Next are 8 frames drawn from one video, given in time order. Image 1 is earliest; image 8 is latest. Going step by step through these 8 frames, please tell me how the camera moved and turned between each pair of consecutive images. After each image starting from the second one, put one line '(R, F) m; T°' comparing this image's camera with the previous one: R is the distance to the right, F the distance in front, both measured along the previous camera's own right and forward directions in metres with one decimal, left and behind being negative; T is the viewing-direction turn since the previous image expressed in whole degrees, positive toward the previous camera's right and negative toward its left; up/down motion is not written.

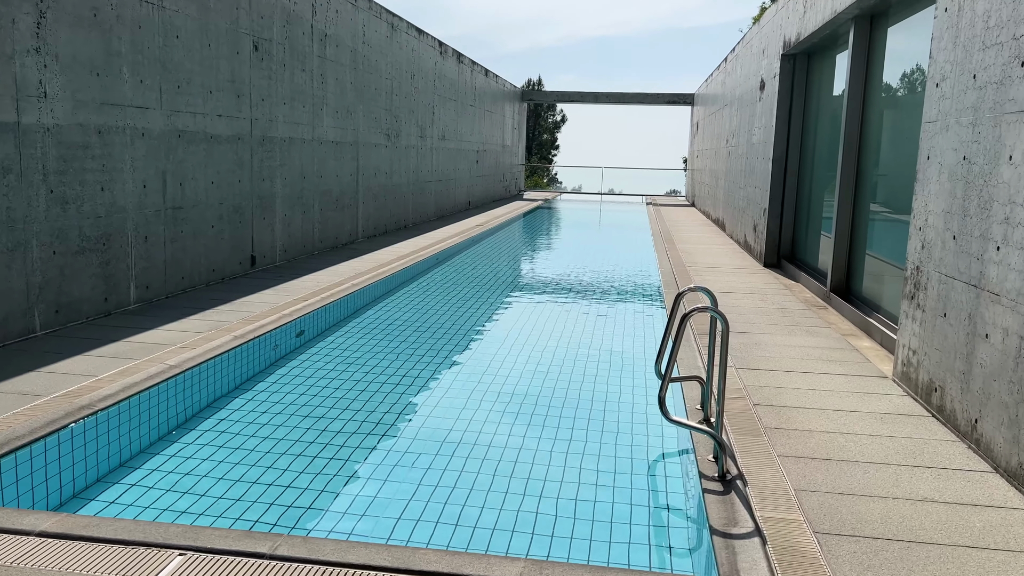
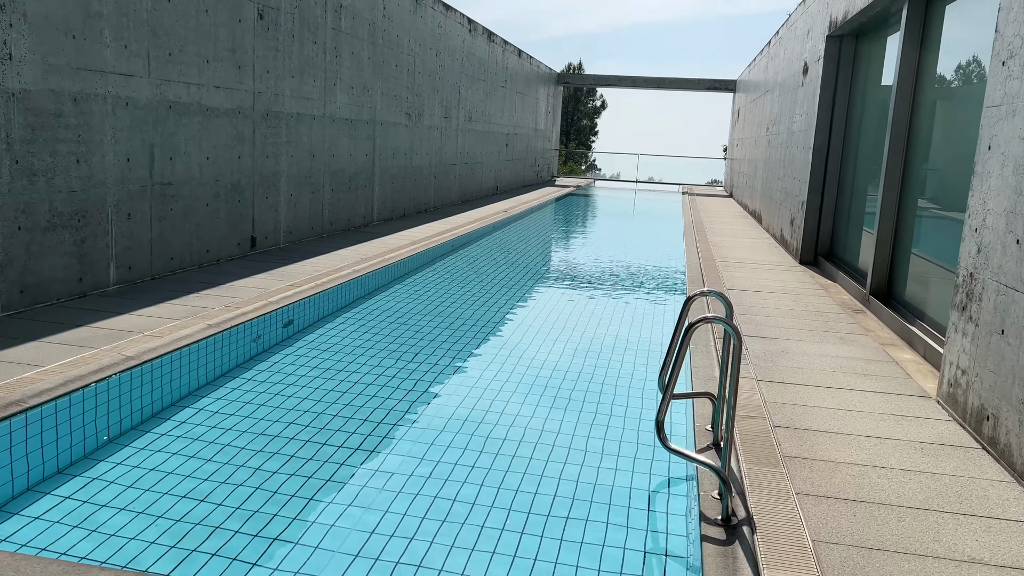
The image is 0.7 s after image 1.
(+0.2, +0.4) m; -3°
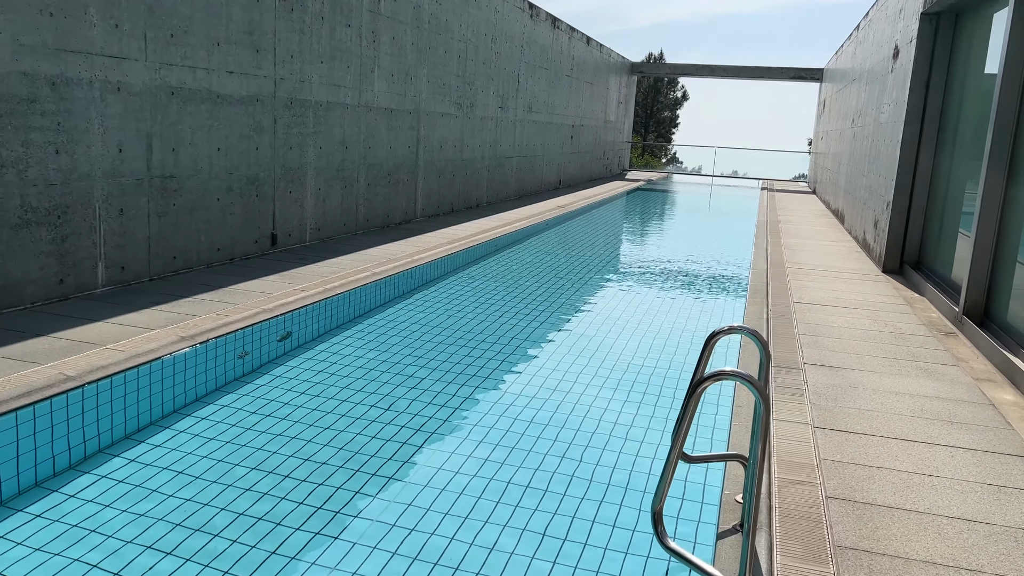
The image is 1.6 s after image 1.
(+0.3, +0.6) m; -5°
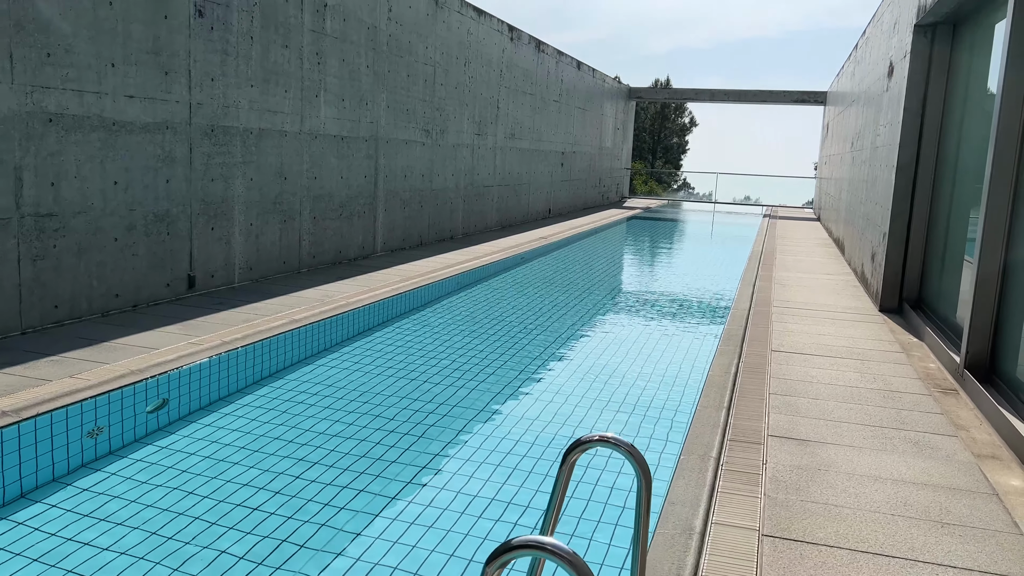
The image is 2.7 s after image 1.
(+0.4, +0.6) m; -1°
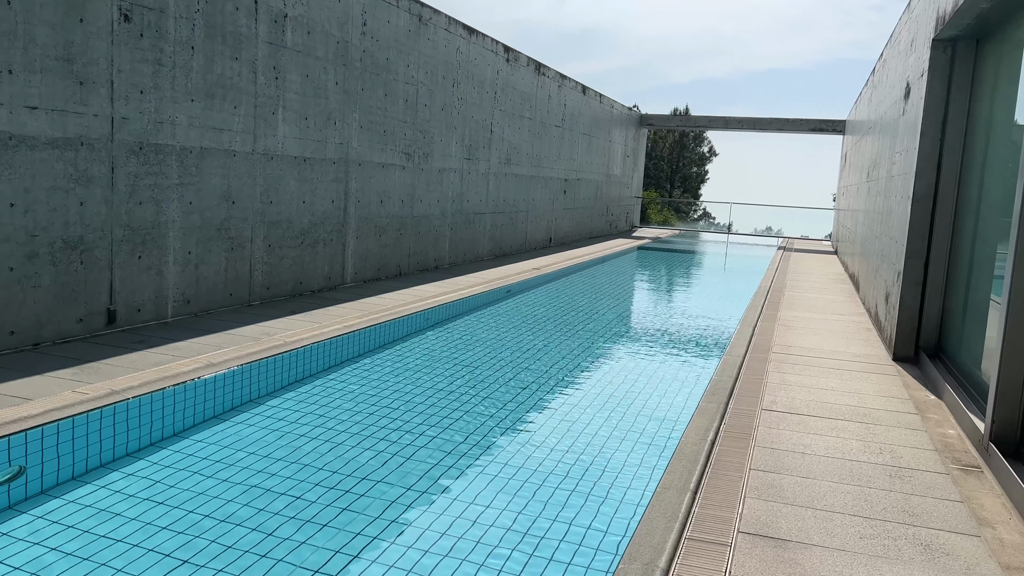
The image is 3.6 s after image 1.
(+0.3, +0.6) m; -1°
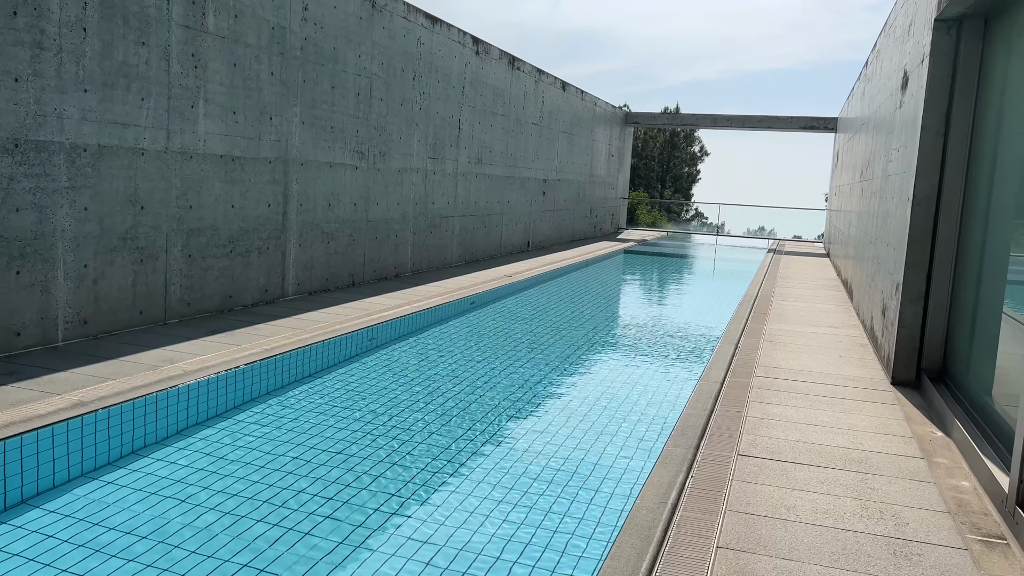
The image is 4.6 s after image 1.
(+0.3, +0.6) m; 0°
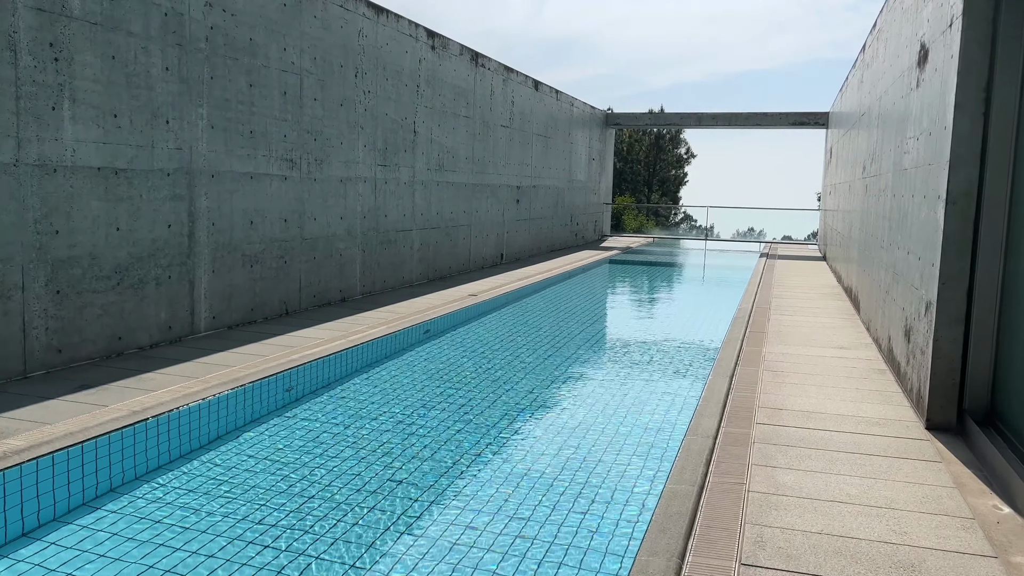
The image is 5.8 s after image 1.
(+0.2, +0.9) m; +1°
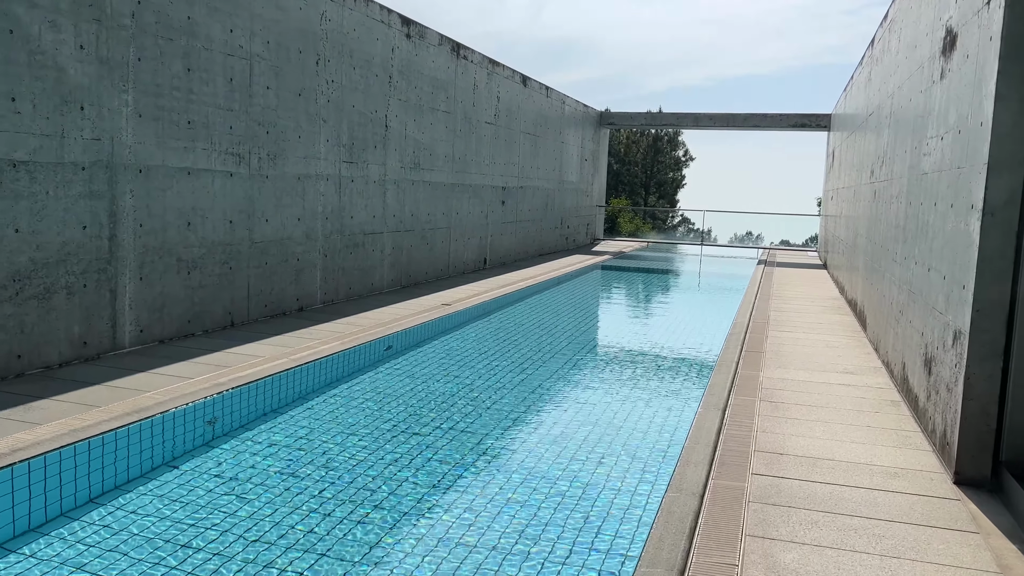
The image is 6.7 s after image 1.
(+0.2, +0.6) m; 0°
